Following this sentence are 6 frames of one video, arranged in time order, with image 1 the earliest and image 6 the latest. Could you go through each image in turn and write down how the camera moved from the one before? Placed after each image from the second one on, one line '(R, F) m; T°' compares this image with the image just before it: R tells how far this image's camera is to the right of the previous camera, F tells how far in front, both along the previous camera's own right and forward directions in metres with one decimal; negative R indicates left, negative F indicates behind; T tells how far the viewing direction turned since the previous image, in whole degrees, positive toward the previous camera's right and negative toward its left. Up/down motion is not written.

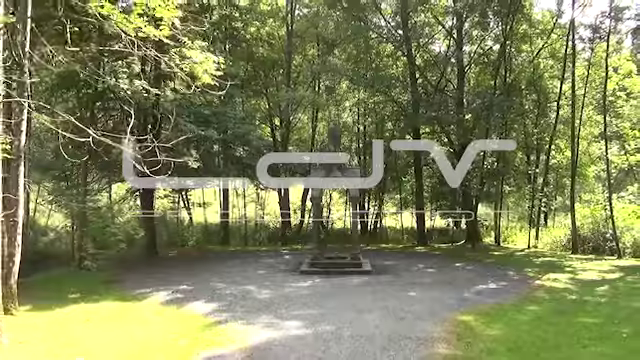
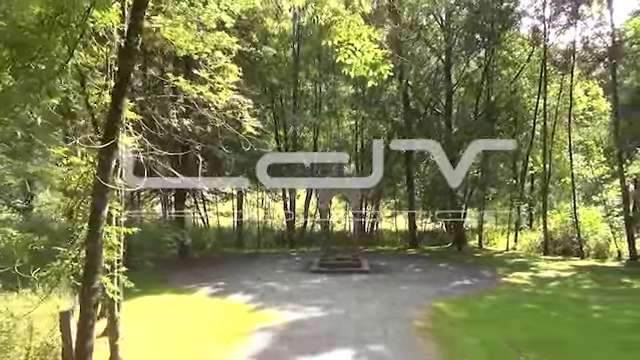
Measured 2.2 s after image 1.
(-0.3, -2.2) m; +1°
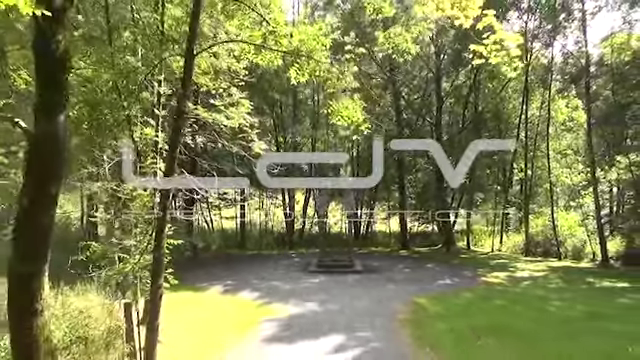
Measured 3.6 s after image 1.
(0.0, -1.4) m; 0°
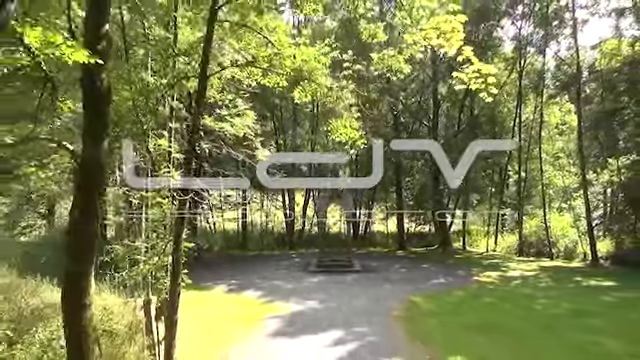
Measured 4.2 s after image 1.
(0.0, -0.6) m; 0°
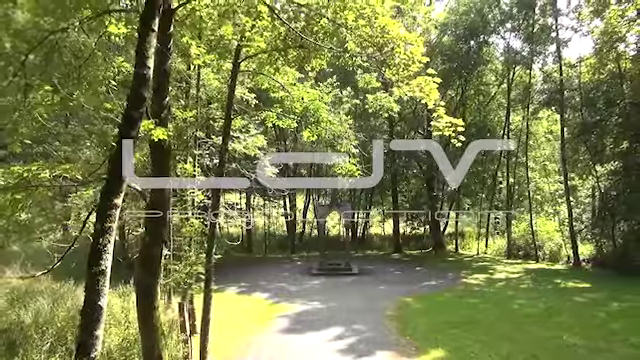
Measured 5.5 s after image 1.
(-0.1, -1.2) m; 0°
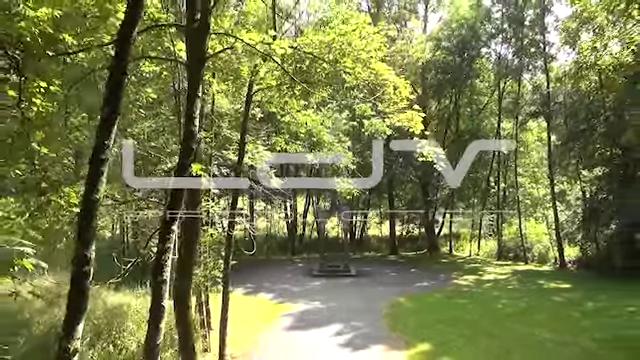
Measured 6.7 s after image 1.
(-0.1, -1.1) m; 0°
